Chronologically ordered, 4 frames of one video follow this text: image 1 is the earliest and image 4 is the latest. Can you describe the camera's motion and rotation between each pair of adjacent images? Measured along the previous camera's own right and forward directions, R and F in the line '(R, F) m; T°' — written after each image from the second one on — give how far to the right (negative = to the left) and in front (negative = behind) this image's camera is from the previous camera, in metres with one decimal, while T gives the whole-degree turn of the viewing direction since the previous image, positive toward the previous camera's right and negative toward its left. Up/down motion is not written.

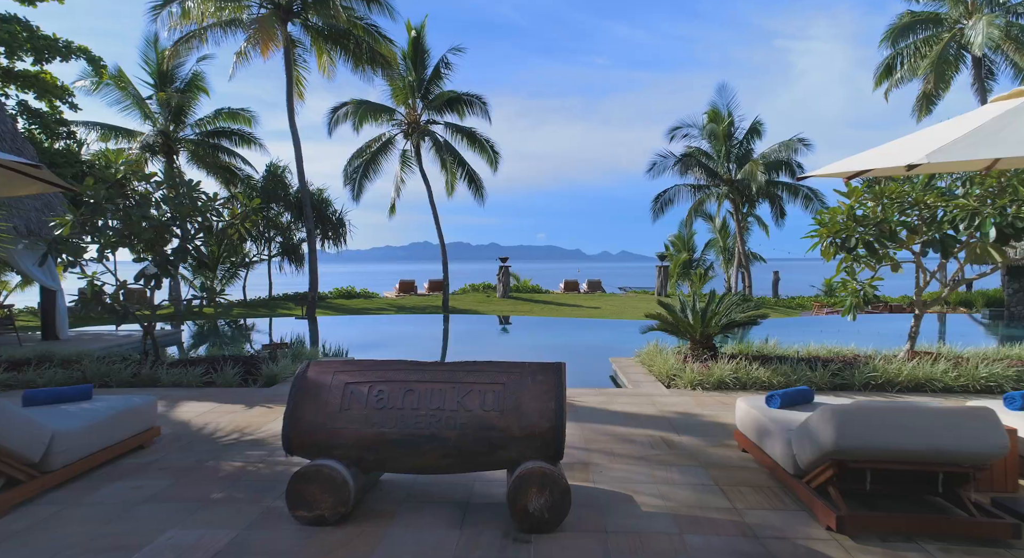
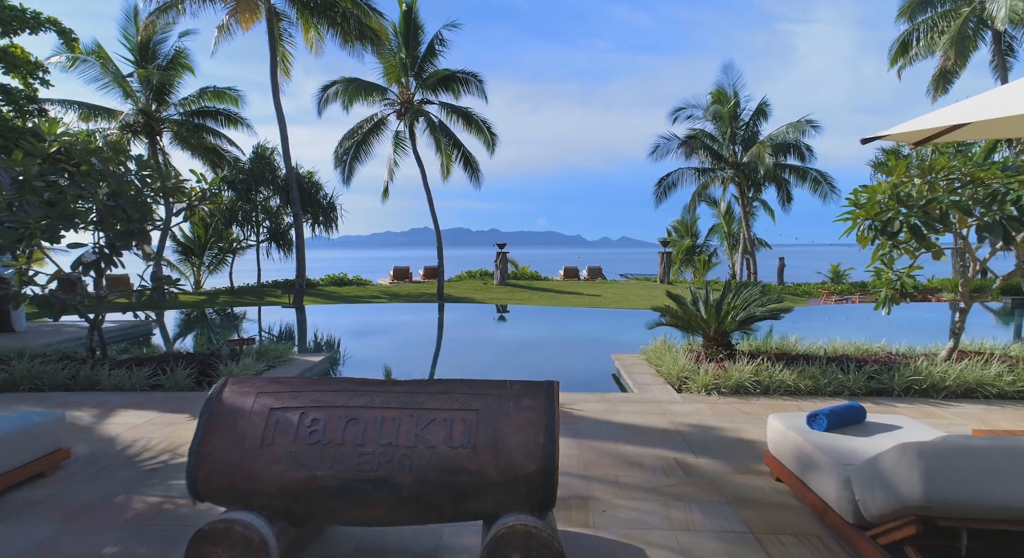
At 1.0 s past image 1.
(+0.1, +0.8) m; 0°
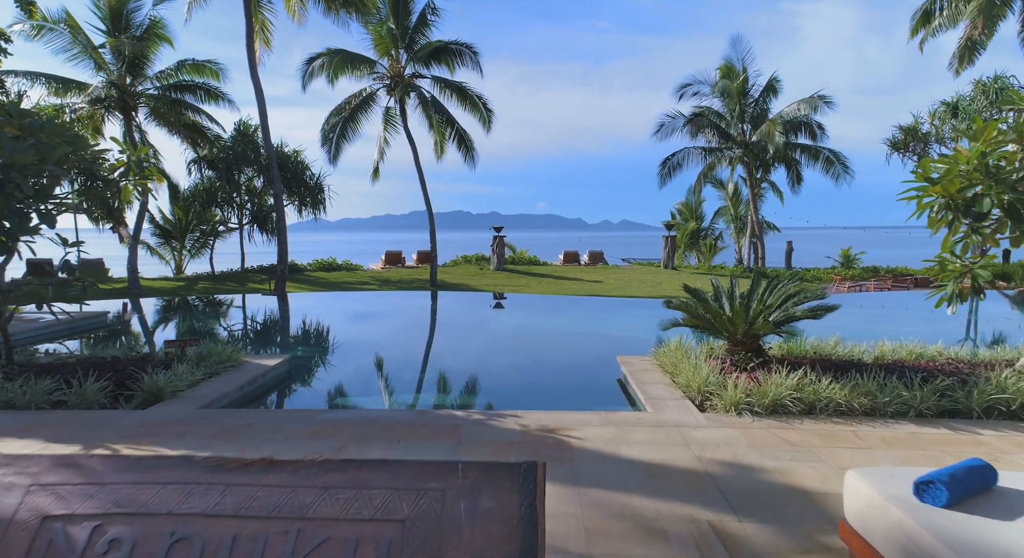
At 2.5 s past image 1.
(+0.1, +1.1) m; 0°
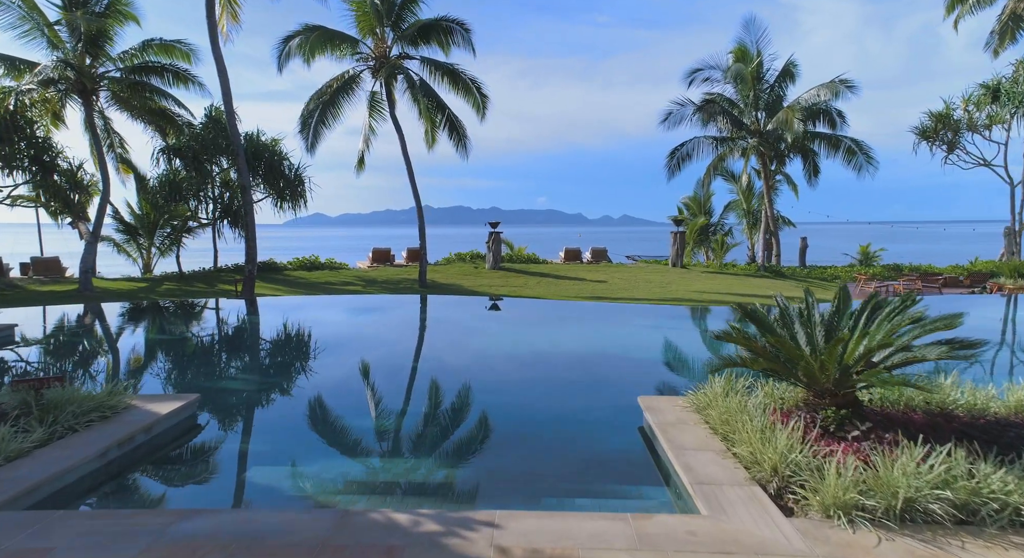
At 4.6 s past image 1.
(+0.1, +1.7) m; 0°
